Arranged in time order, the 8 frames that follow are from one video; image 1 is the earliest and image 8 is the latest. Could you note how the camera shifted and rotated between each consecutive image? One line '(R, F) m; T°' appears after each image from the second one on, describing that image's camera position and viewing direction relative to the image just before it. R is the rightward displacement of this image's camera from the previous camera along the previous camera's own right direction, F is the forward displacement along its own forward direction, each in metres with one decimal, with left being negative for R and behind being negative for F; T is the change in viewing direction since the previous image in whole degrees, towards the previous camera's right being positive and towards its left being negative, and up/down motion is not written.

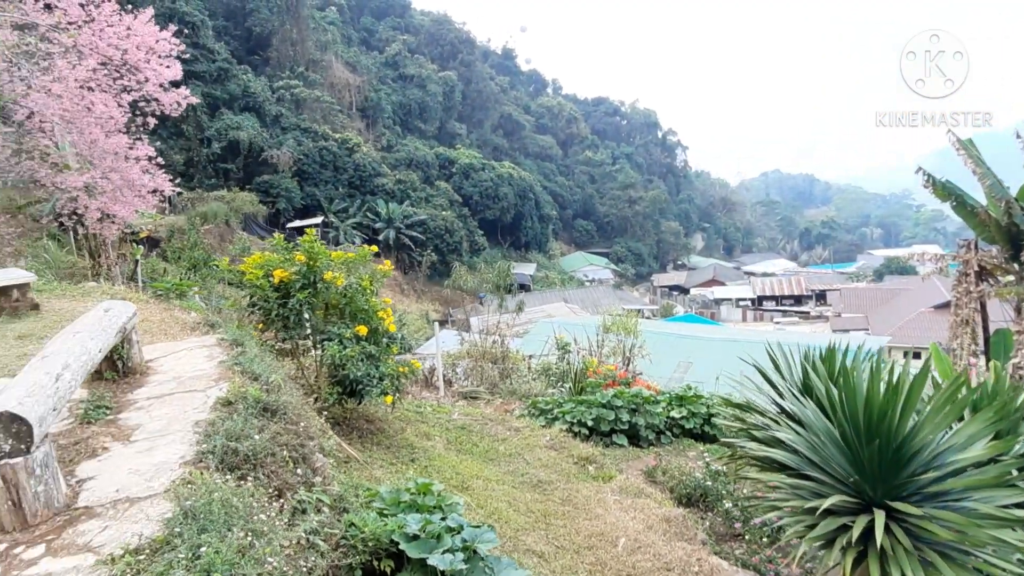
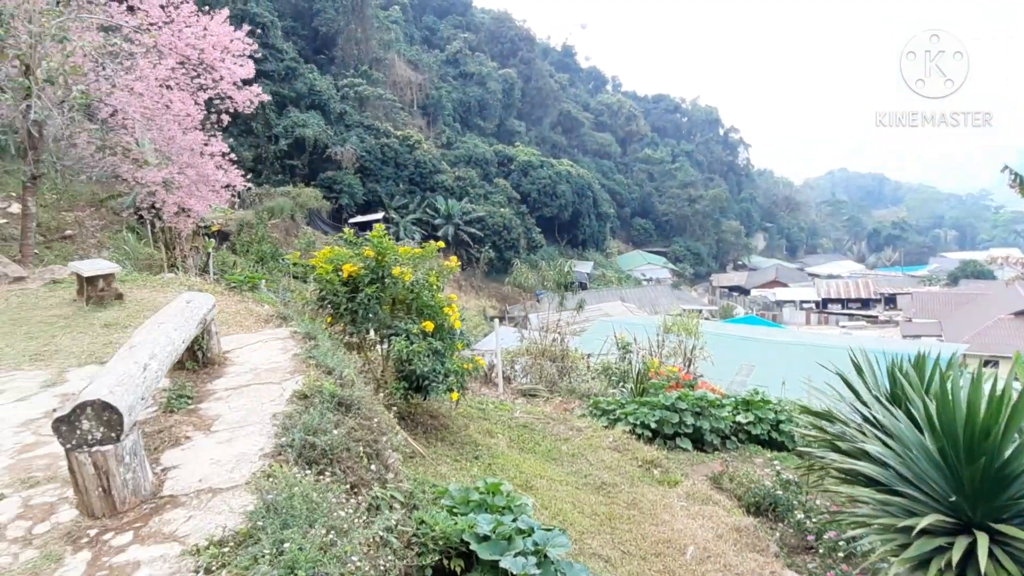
(-0.1, +0.1) m; -5°
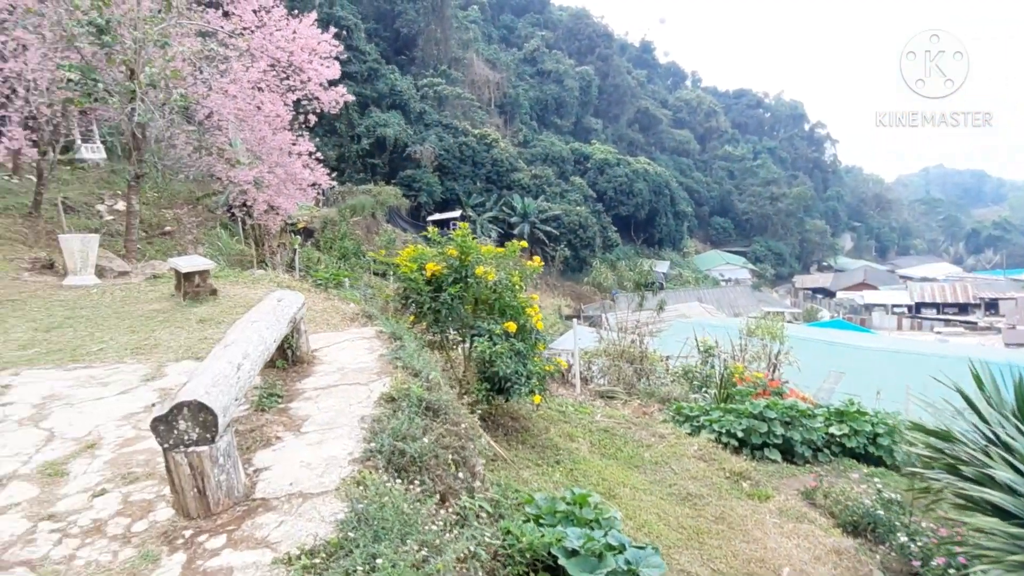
(-0.1, +0.1) m; -6°
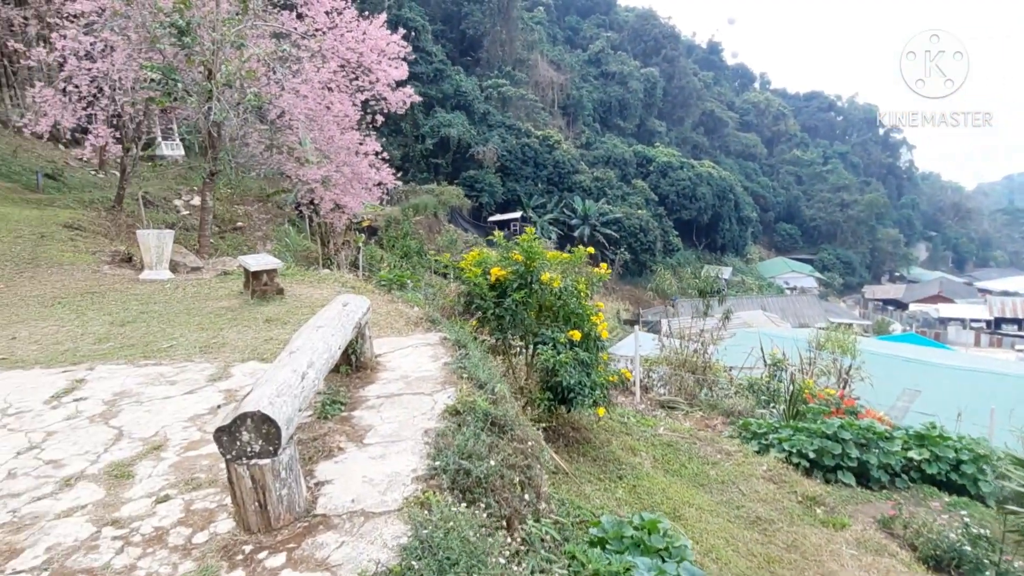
(0.0, +0.1) m; -5°
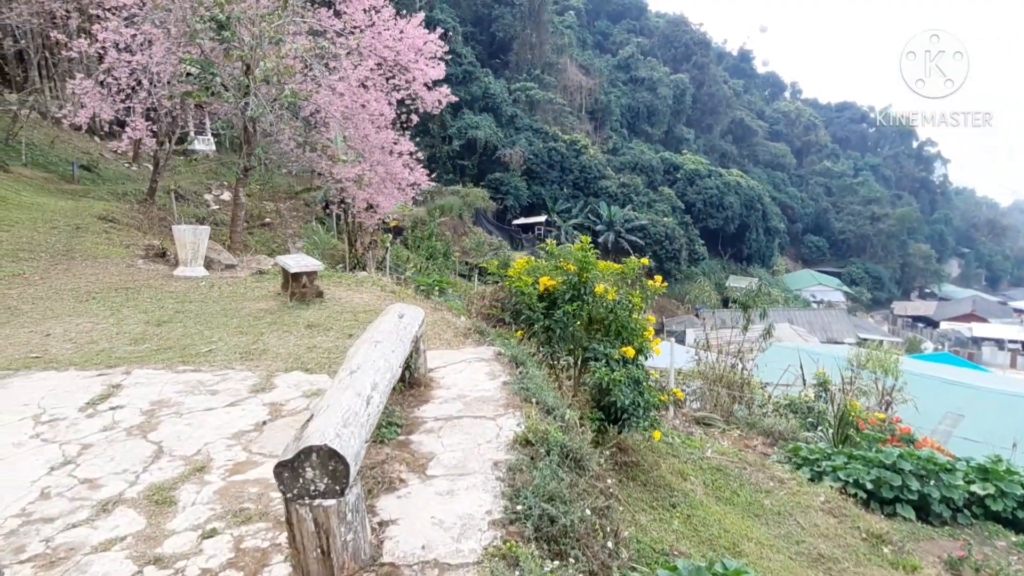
(-0.2, +0.2) m; -2°
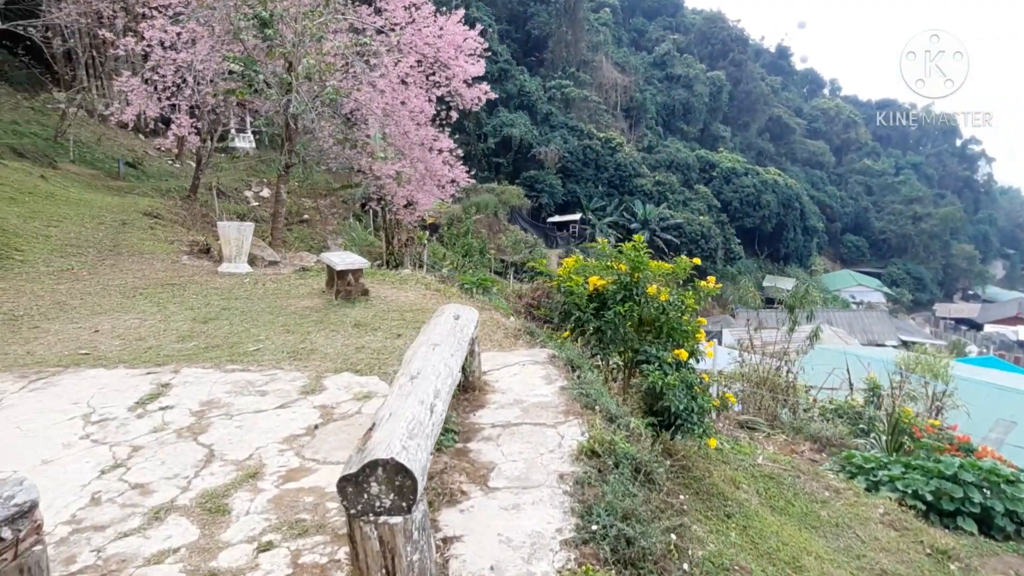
(-0.1, +0.1) m; -3°
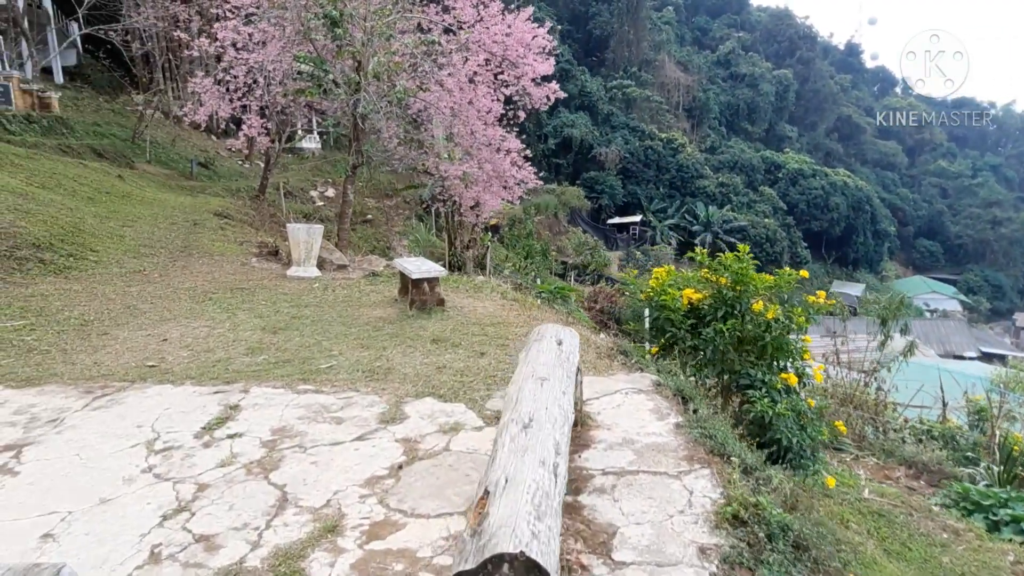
(-0.2, +0.3) m; -5°
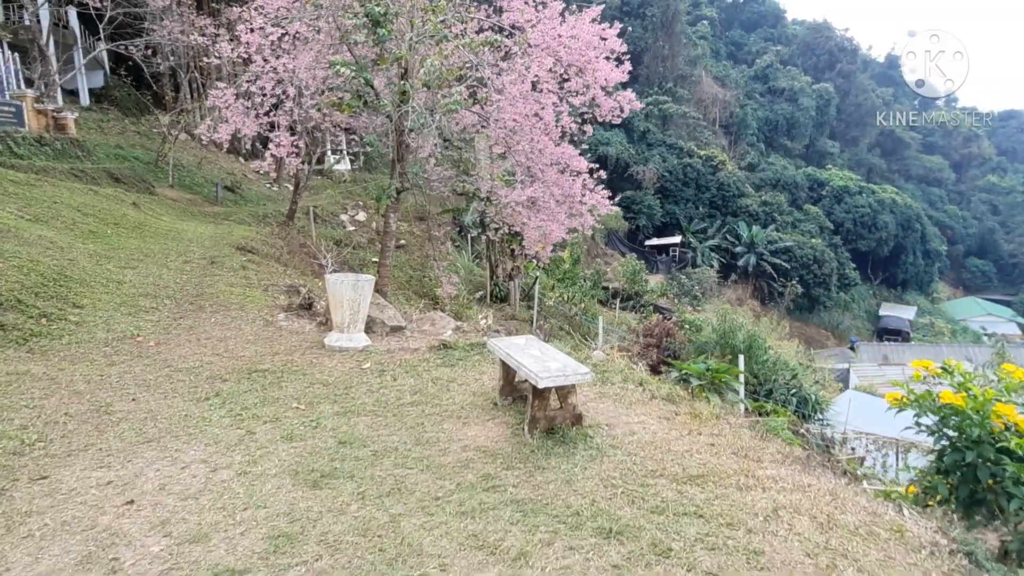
(-0.5, +1.4) m; -2°
